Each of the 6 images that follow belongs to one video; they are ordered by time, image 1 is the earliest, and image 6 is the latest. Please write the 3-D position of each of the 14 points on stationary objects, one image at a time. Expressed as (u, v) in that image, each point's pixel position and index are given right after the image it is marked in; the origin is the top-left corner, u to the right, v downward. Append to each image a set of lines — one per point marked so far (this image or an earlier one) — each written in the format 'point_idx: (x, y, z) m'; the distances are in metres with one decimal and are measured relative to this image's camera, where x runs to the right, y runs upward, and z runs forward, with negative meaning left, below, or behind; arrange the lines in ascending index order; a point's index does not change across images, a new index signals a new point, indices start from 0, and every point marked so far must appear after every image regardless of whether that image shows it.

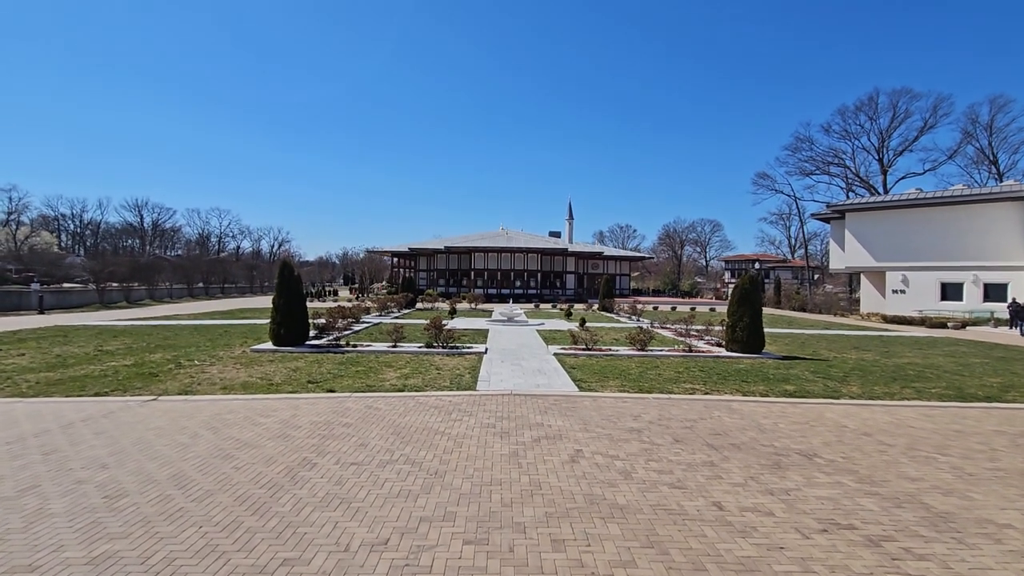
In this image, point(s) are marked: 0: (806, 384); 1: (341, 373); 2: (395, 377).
0: (+6.2, -2.0, +10.9) m
1: (-3.8, -1.9, +11.3) m
2: (-2.5, -1.9, +10.9) m
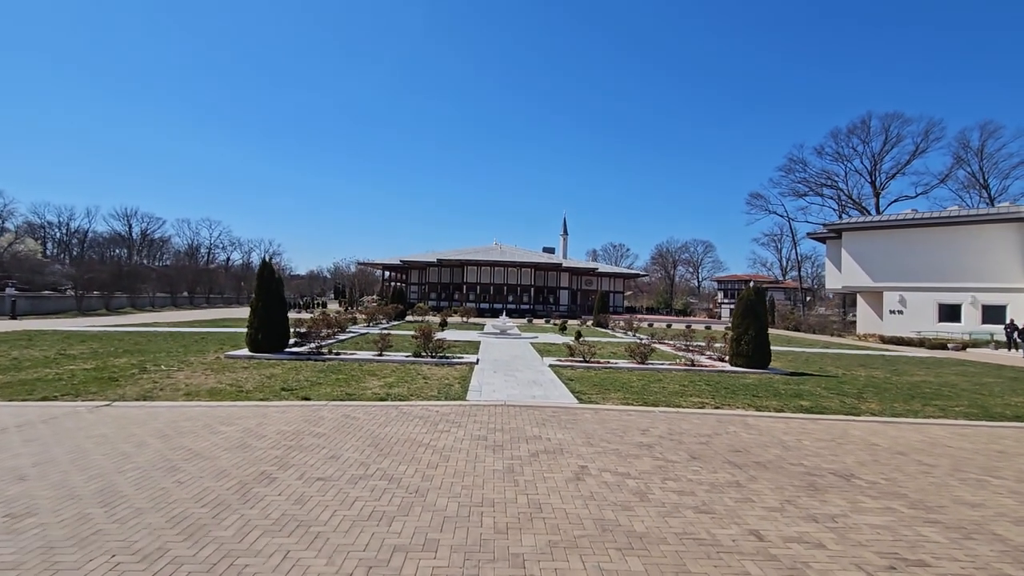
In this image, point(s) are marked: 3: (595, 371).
0: (+6.1, -2.2, +10.1) m
1: (-3.9, -1.9, +10.4) m
2: (-2.6, -1.9, +10.0) m
3: (+2.0, -2.0, +12.6) m
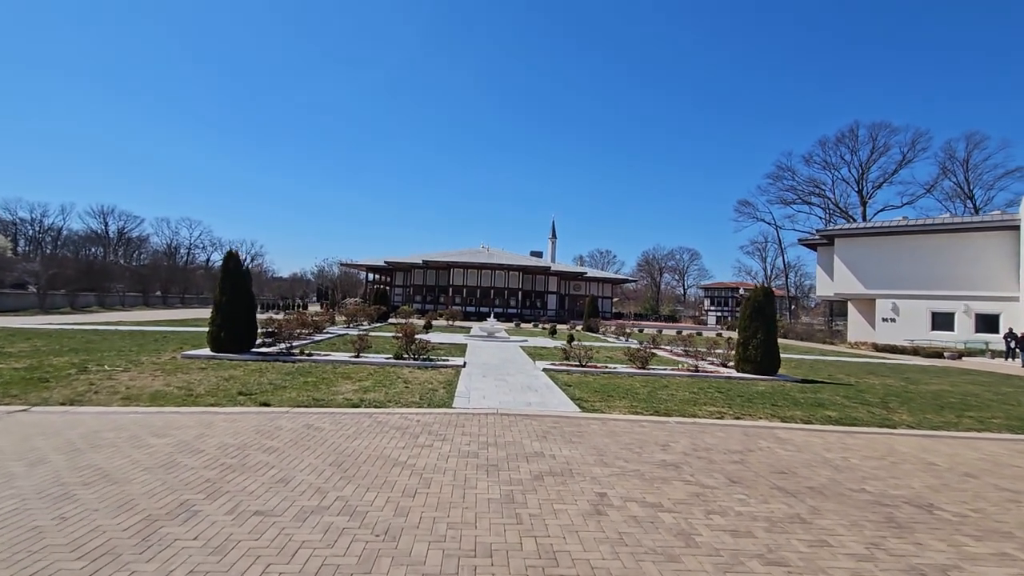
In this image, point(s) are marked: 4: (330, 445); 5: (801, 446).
0: (+5.9, -2.2, +9.1) m
1: (-4.1, -1.7, +9.2) m
2: (-2.8, -1.7, +8.8) m
3: (+1.8, -2.0, +11.5) m
4: (-2.0, -1.7, +5.5) m
5: (+3.6, -1.9, +6.4) m
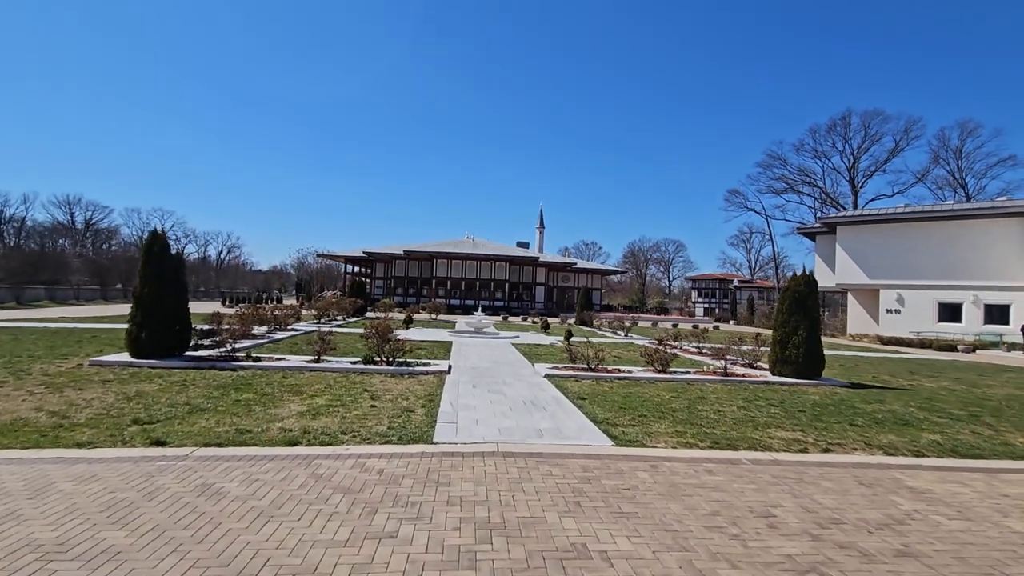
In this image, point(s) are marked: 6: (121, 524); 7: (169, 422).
0: (+6.0, -2.0, +7.1) m
1: (-4.0, -1.5, +6.8) m
2: (-2.7, -1.6, +6.4) m
3: (+1.8, -1.7, +9.3) m
4: (-1.8, -1.5, +3.2) m
5: (+3.7, -1.8, +4.2) m
6: (-2.5, -1.5, +3.4) m
7: (-4.0, -1.6, +6.1) m
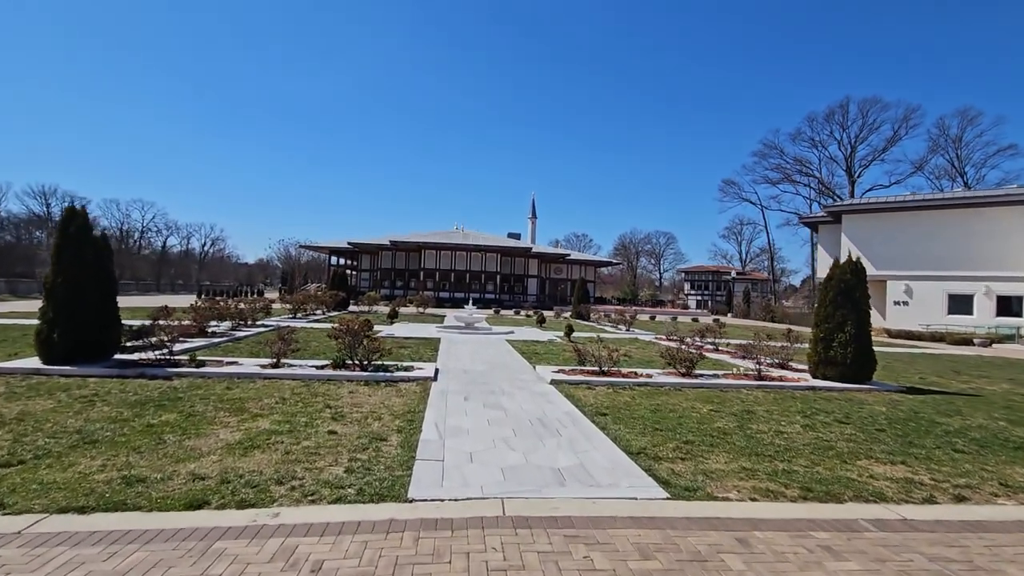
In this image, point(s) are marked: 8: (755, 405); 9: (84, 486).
0: (+6.0, -1.8, +5.5) m
1: (-4.0, -1.4, +5.0) m
2: (-2.7, -1.5, +4.7) m
3: (+1.8, -1.6, +7.6) m
4: (-1.7, -1.5, +1.5) m
5: (+3.8, -1.7, +2.6) m
6: (-2.4, -1.5, +1.6) m
7: (-3.9, -1.4, +4.3) m
8: (+3.4, -1.6, +7.3) m
9: (-3.2, -1.5, +3.9) m
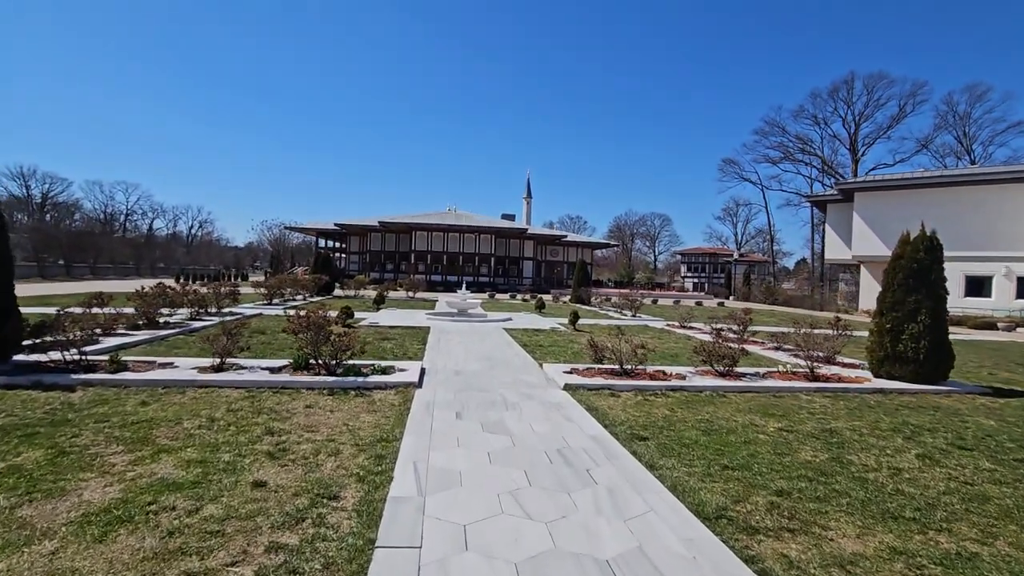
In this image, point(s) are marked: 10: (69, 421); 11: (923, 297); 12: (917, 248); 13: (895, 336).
0: (+6.1, -1.6, +3.9) m
1: (-3.9, -1.3, +3.3) m
2: (-2.6, -1.4, +3.0) m
3: (+1.8, -1.4, +6.0) m
4: (-1.6, -1.5, -0.2) m
5: (+3.9, -1.6, +1.0) m
6: (-2.3, -1.4, -0.1) m
7: (-3.8, -1.4, +2.6) m
8: (+3.5, -1.4, +5.7) m
9: (-3.1, -1.4, +2.2) m
10: (-4.1, -1.2, +4.9) m
11: (+6.2, -0.1, +7.8) m
12: (+6.2, +0.6, +7.9) m
13: (+5.8, -0.7, +8.0) m
